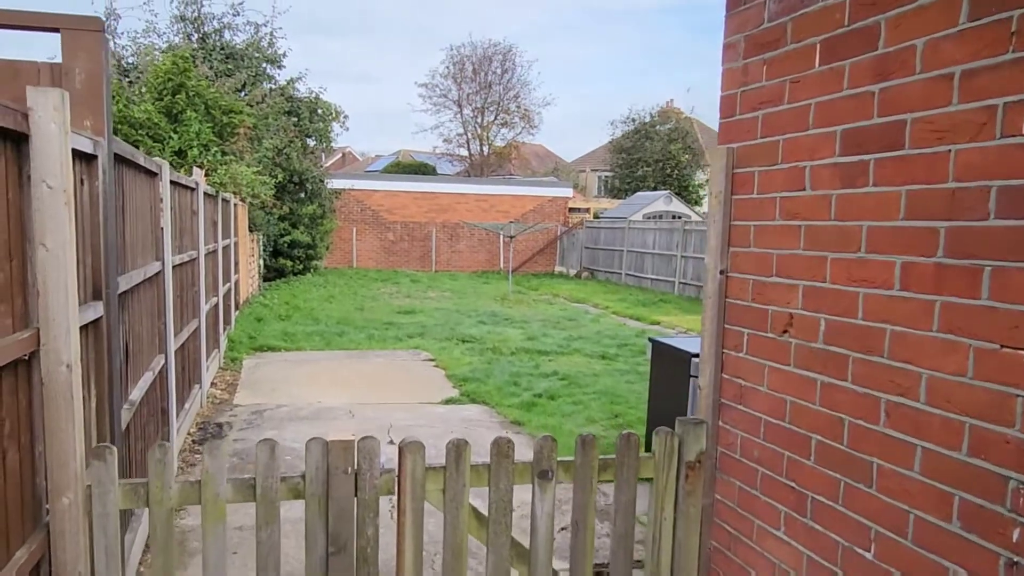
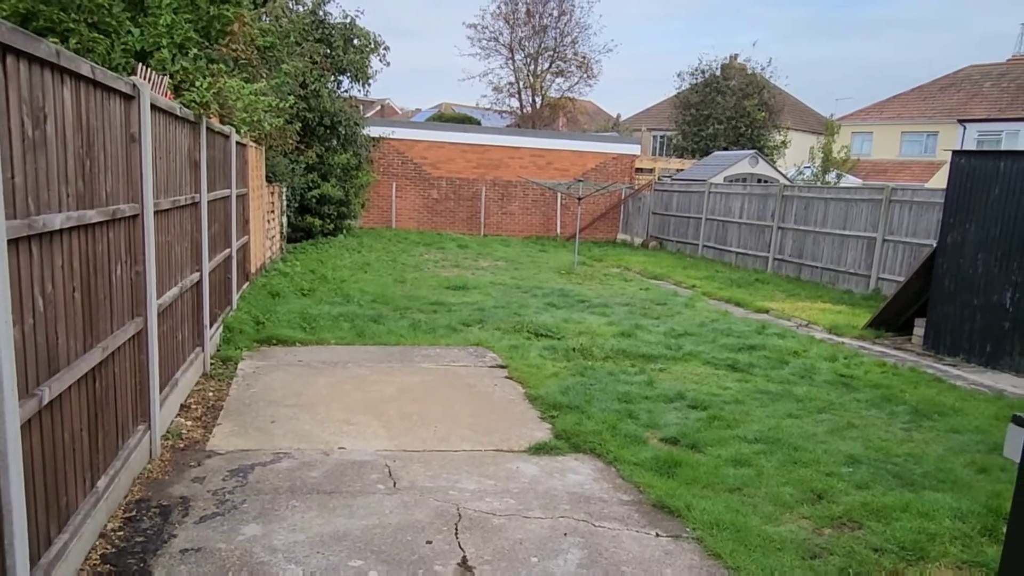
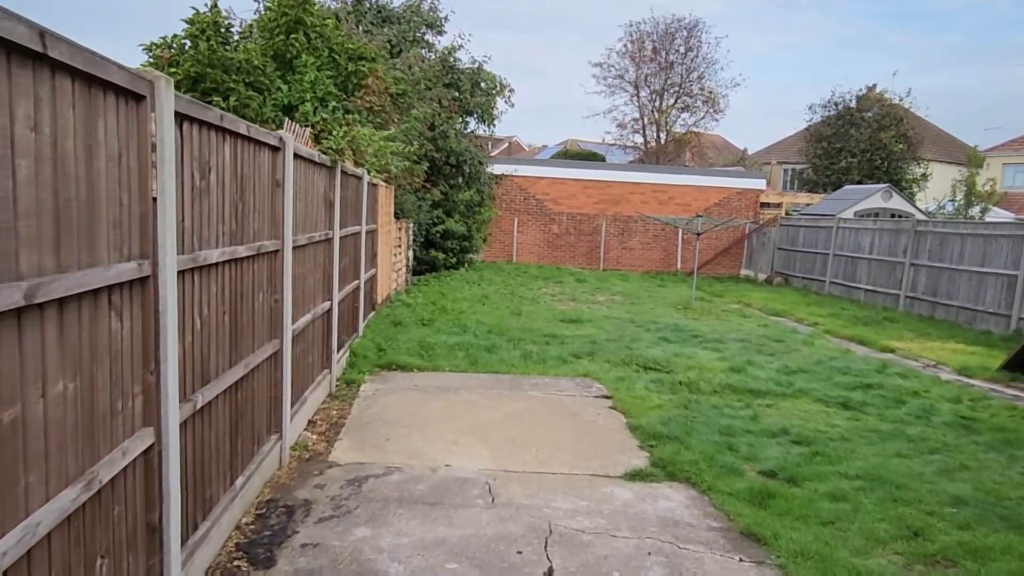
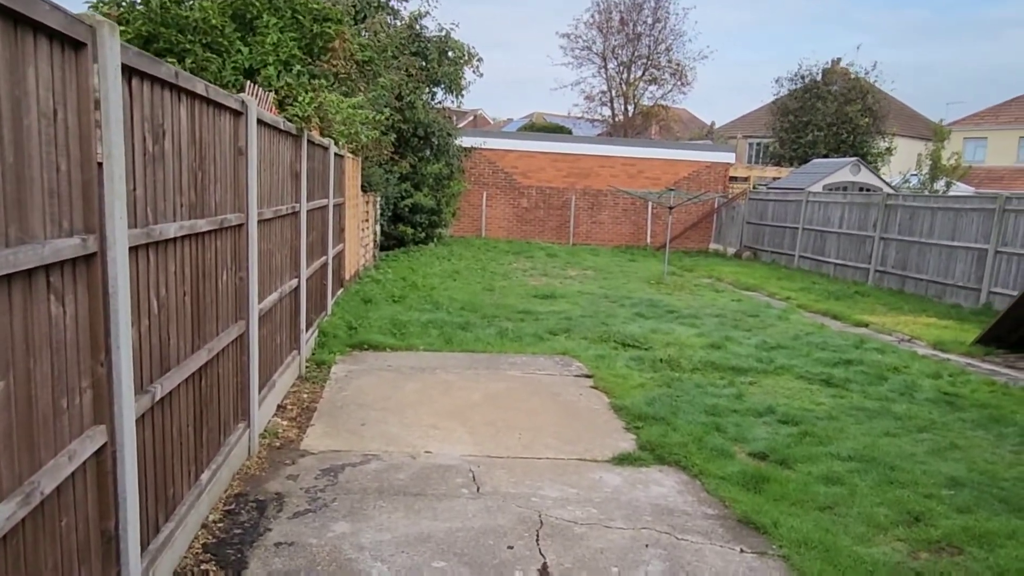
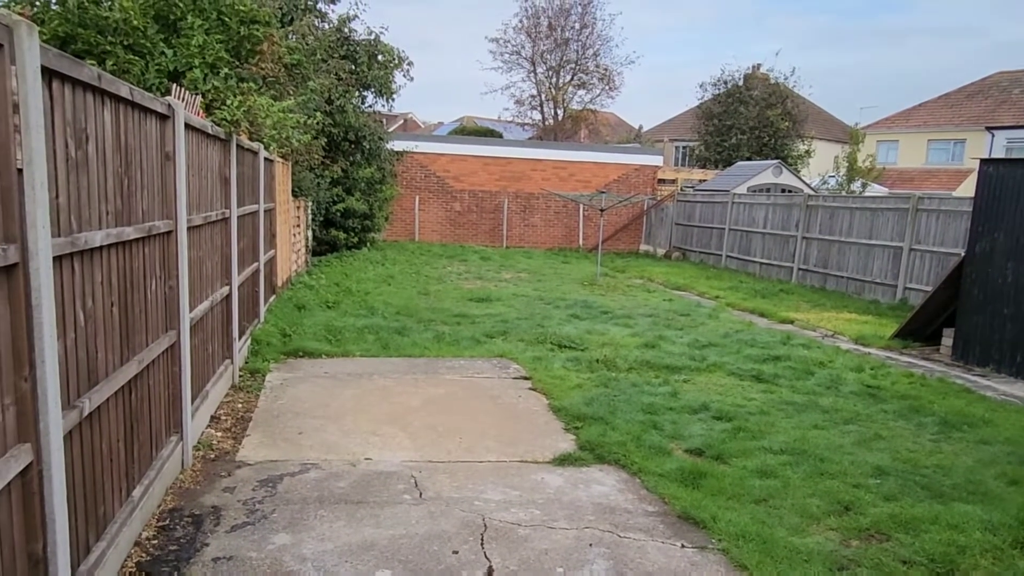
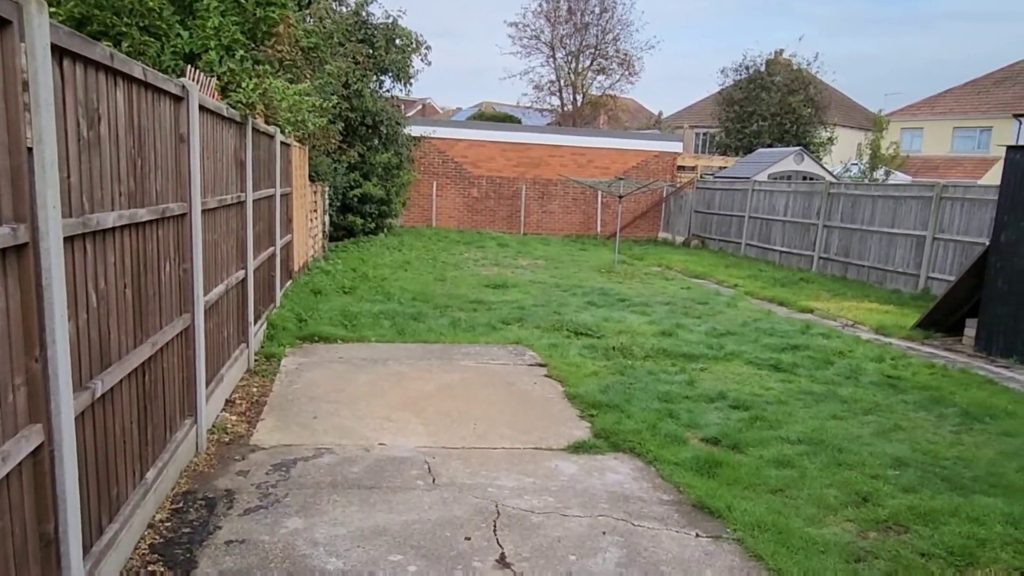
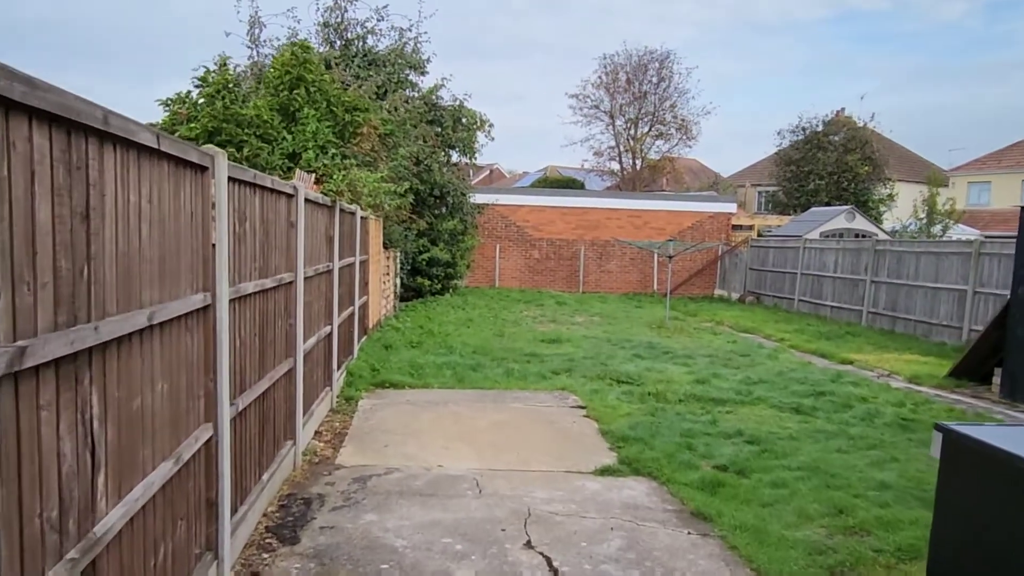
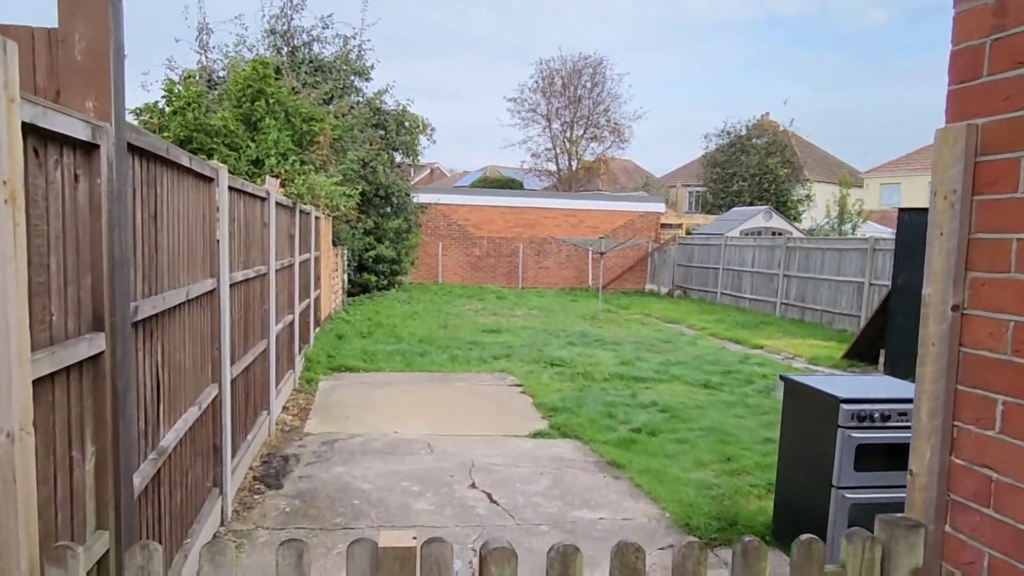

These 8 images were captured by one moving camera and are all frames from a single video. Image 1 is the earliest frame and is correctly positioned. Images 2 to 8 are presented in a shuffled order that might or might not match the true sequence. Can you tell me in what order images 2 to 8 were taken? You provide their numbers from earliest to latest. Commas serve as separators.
8, 7, 3, 4, 6, 2, 5
